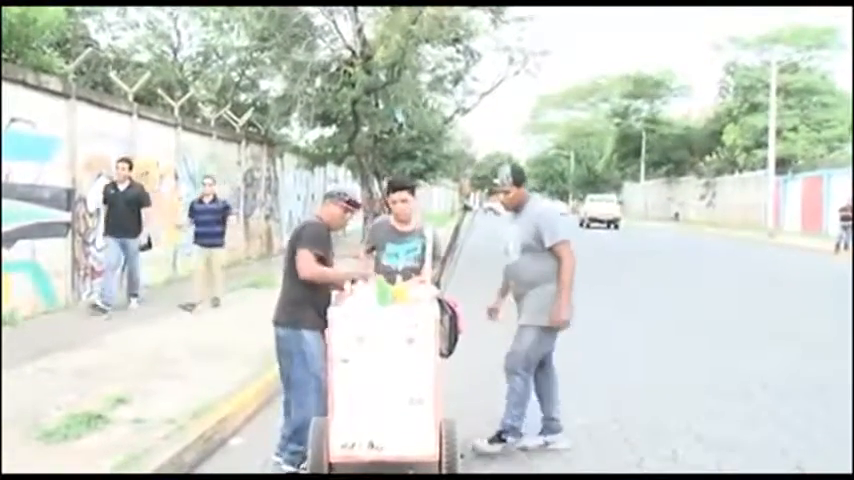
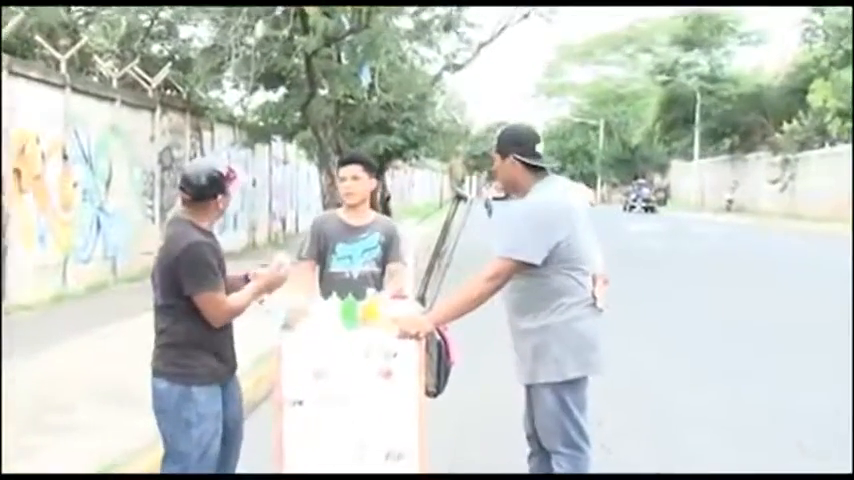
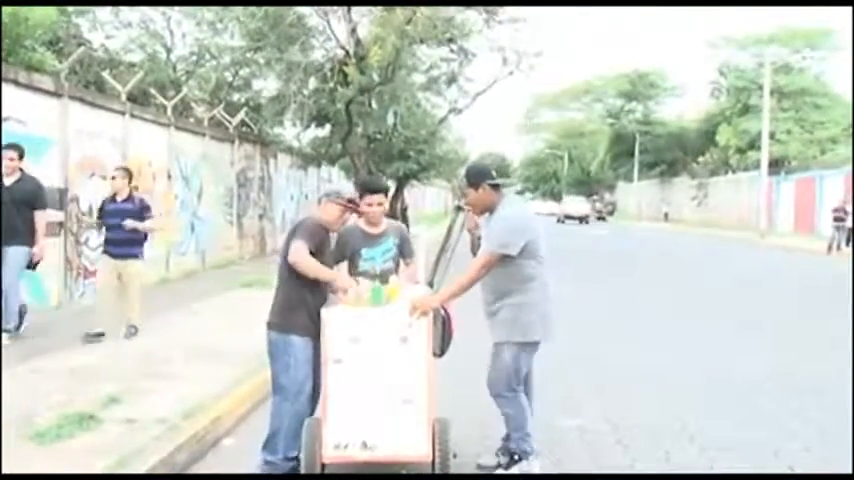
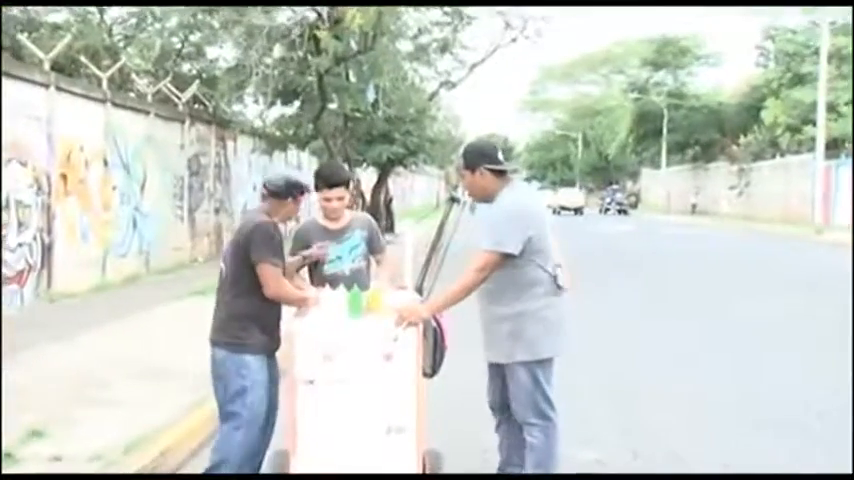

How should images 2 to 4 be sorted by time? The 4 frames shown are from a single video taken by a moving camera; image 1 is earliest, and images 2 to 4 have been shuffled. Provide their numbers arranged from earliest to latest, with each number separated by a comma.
3, 4, 2
